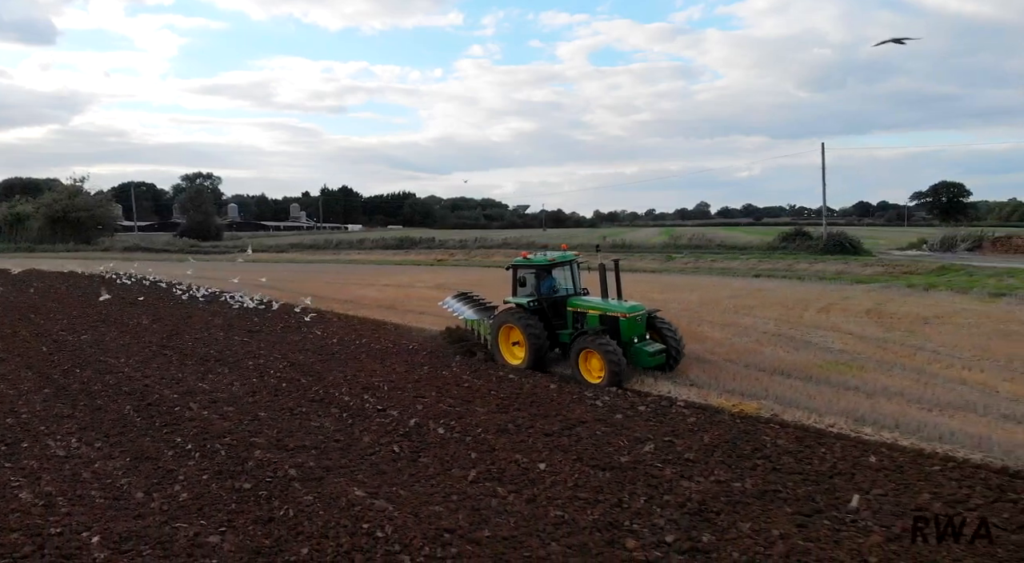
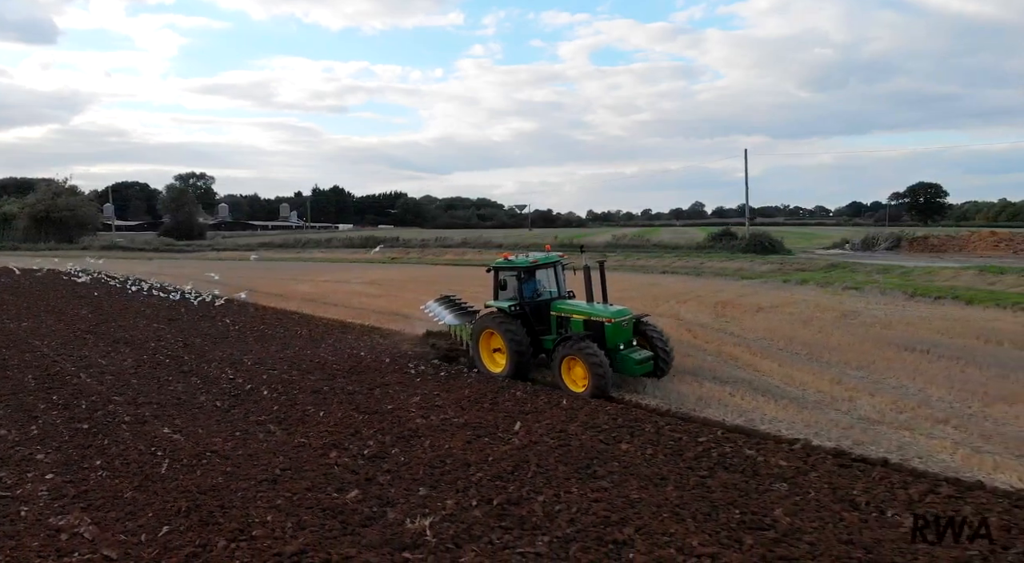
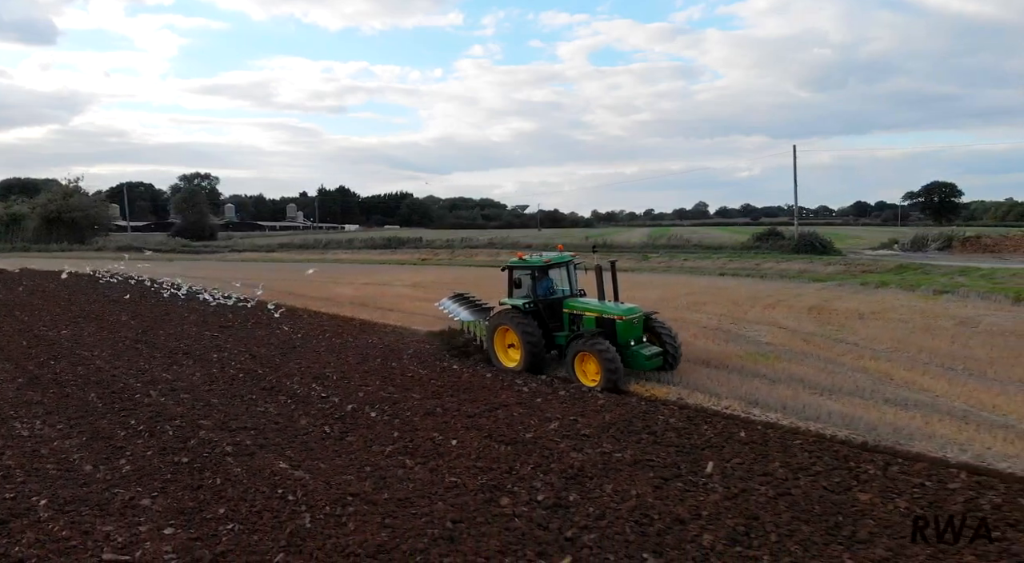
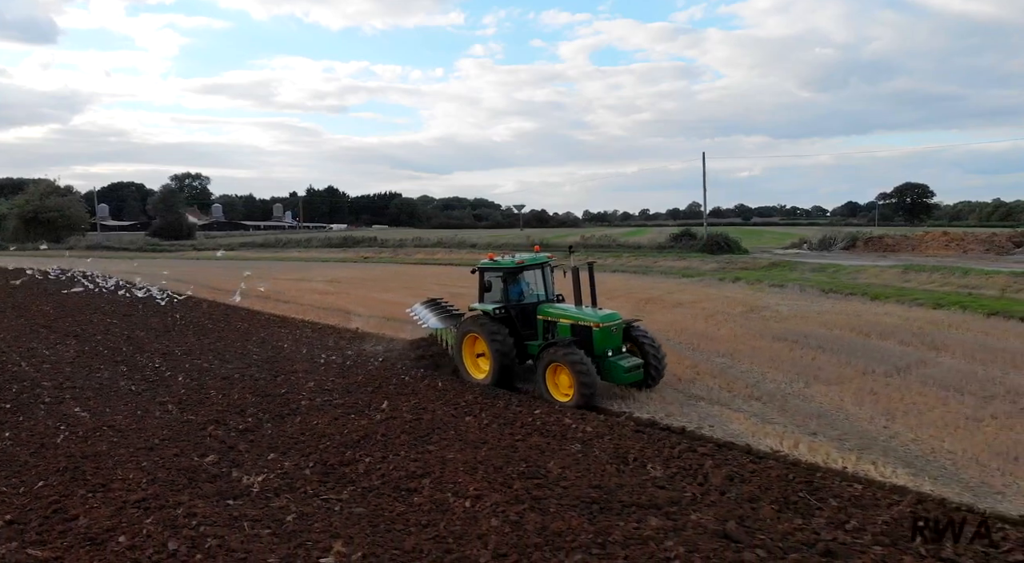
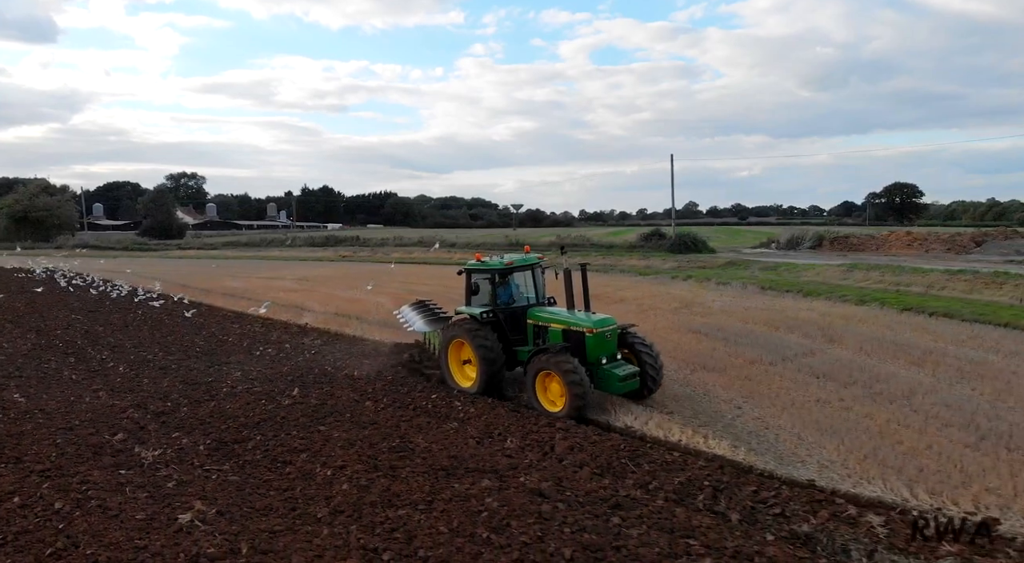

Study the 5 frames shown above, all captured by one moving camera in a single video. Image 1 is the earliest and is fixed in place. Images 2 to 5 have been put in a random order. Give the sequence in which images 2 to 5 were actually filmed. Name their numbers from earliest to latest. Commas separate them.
3, 2, 4, 5
